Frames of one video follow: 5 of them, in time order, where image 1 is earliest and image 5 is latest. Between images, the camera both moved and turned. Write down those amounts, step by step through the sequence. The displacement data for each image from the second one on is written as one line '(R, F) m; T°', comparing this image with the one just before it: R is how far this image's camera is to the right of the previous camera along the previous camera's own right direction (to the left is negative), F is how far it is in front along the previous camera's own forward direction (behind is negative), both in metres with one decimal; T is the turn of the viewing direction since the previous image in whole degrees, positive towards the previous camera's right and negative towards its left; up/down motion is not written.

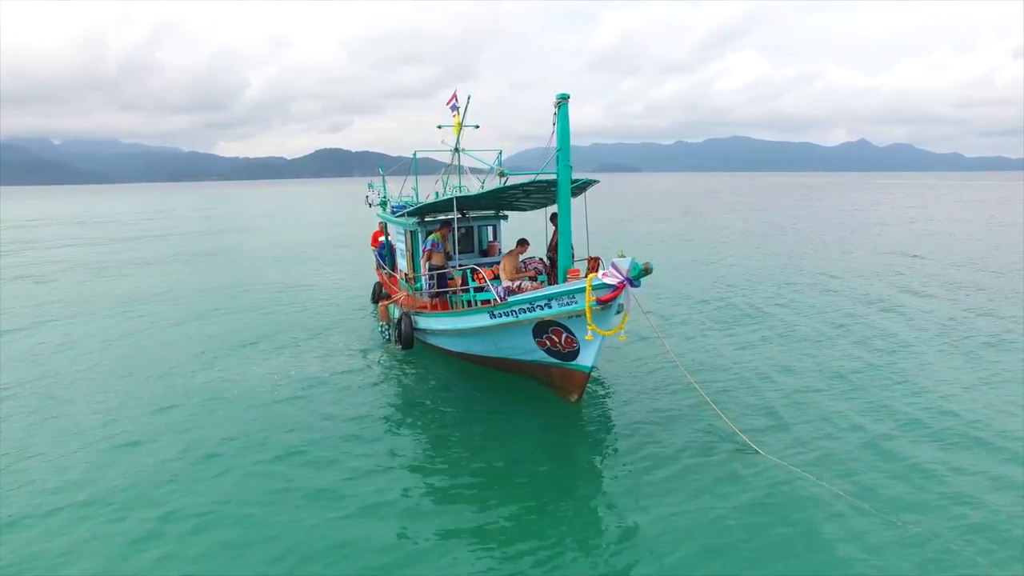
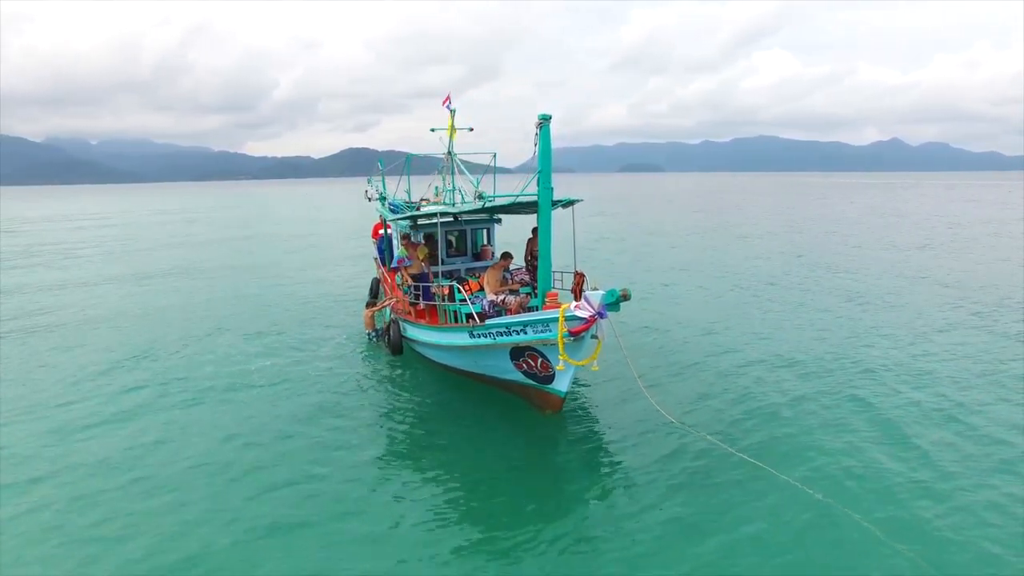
(+1.1, -0.3) m; -2°
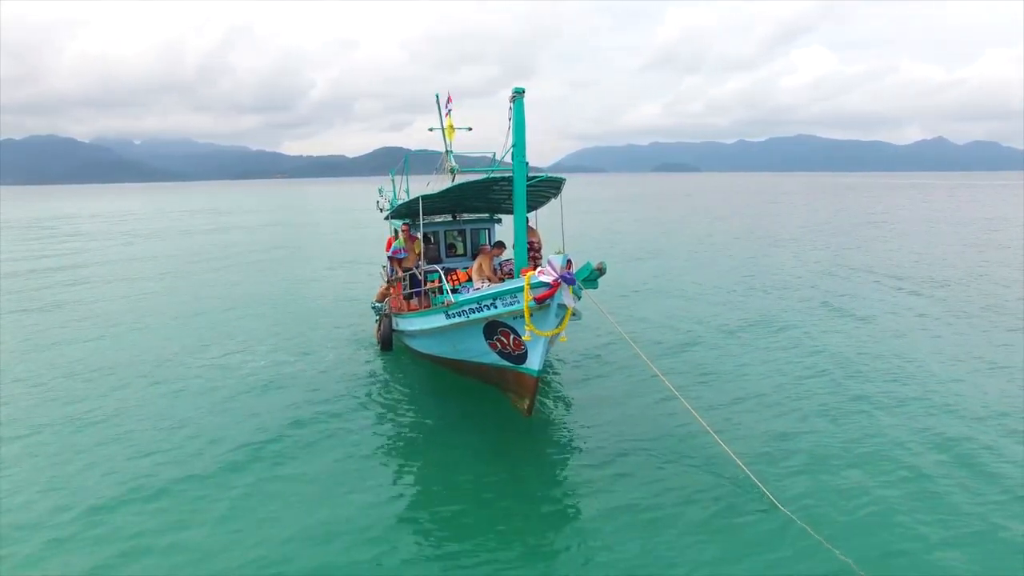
(+0.3, 0.0) m; -3°
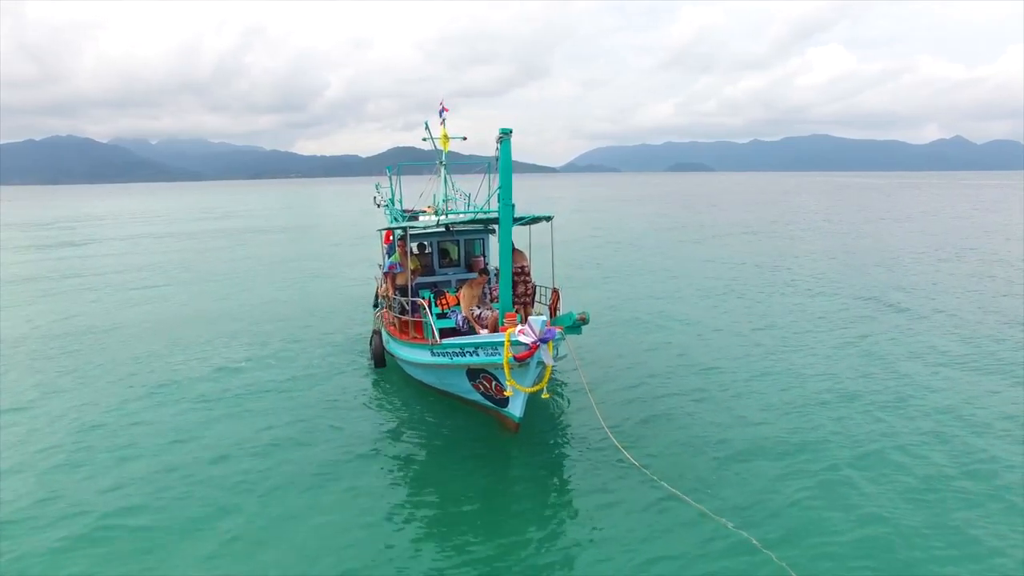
(+0.2, +0.3) m; -1°
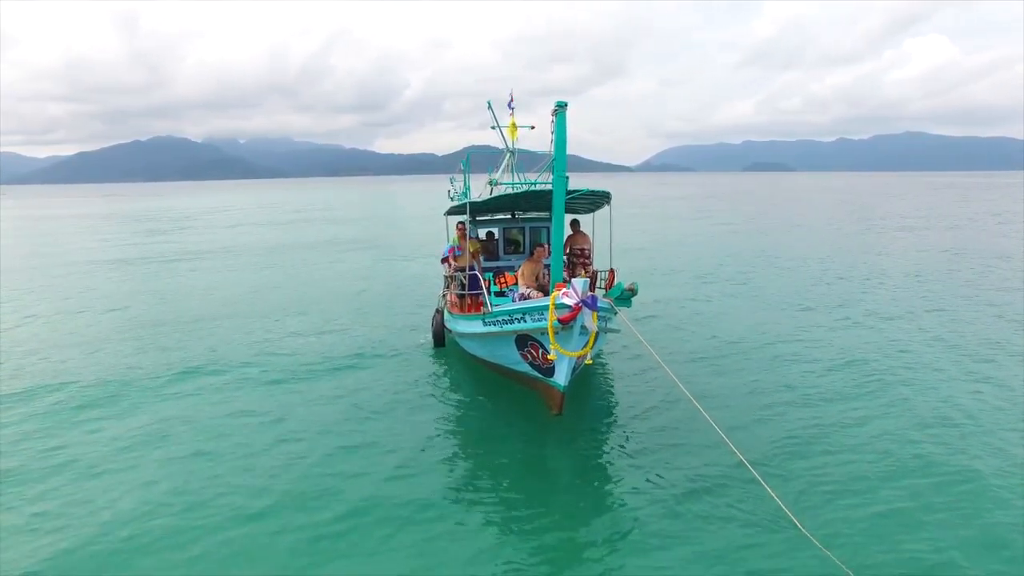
(+0.4, -0.6) m; -6°
